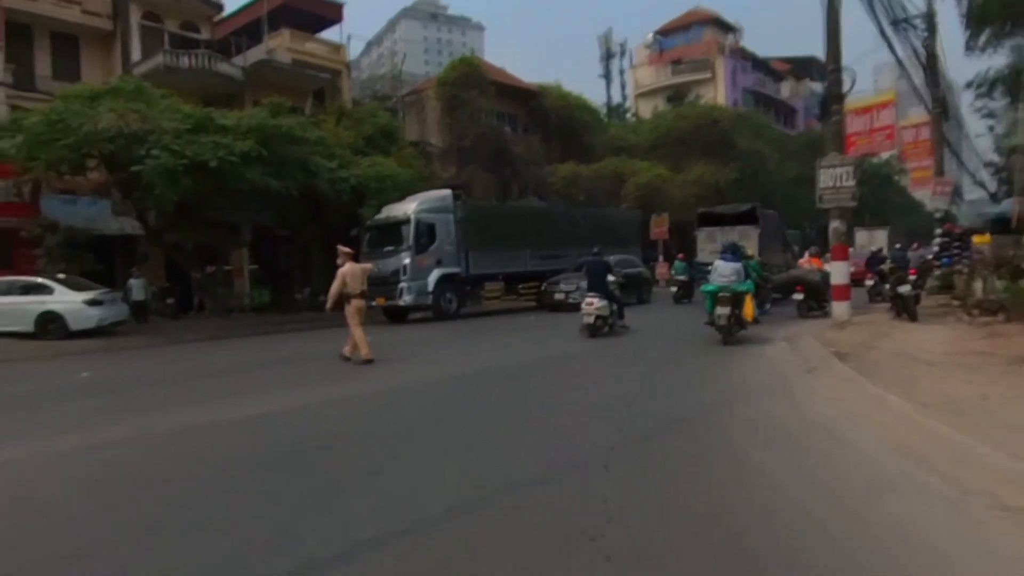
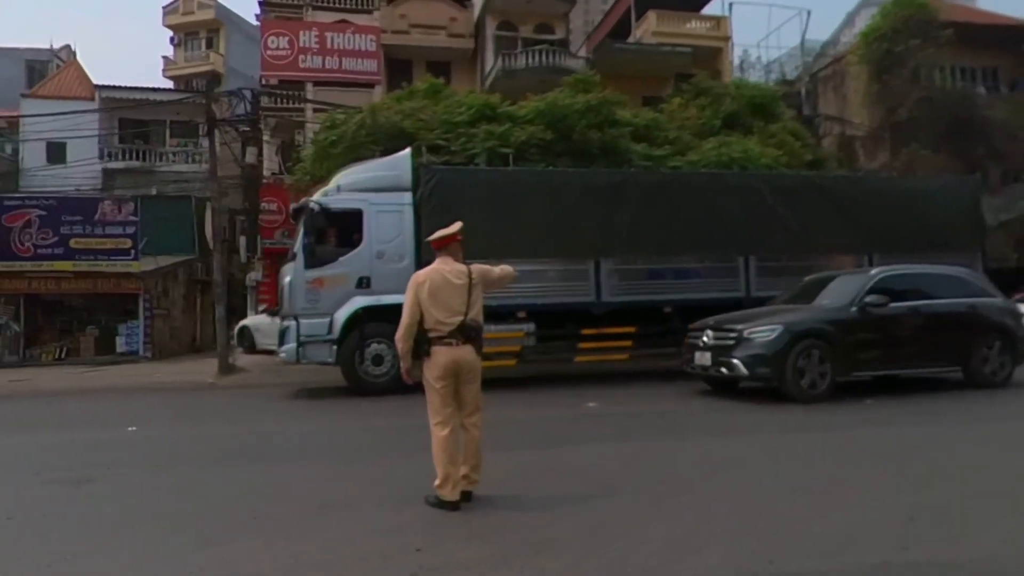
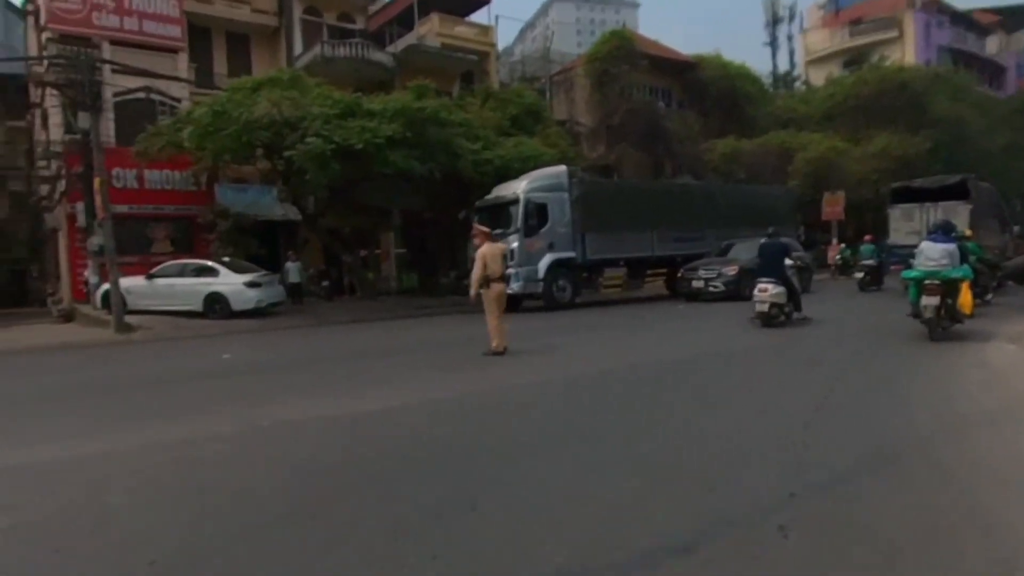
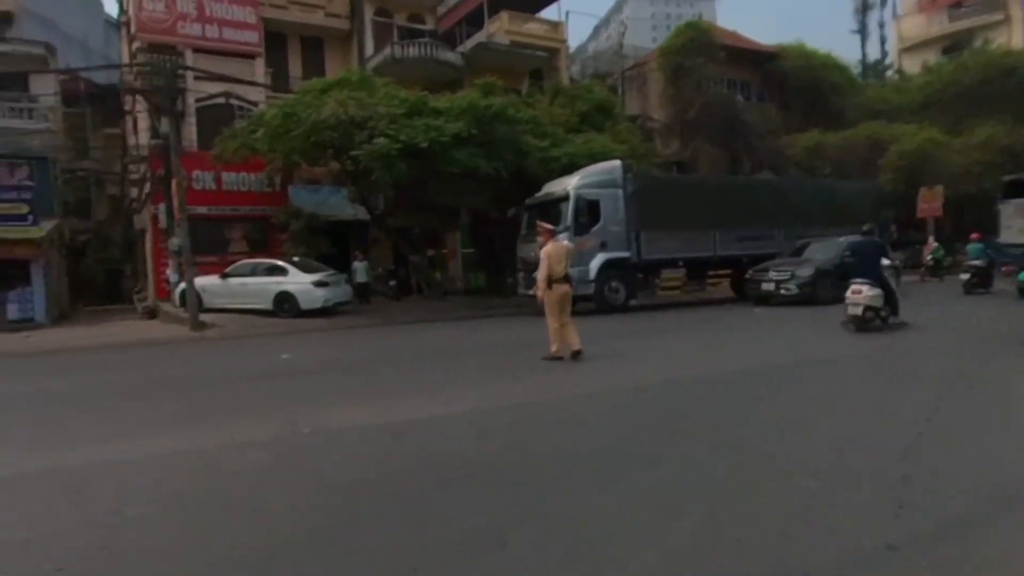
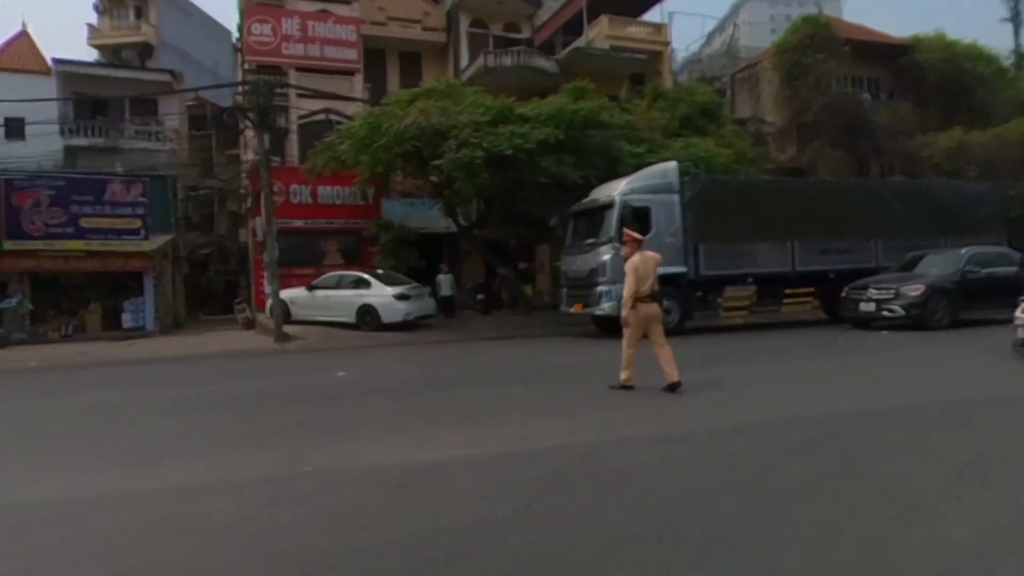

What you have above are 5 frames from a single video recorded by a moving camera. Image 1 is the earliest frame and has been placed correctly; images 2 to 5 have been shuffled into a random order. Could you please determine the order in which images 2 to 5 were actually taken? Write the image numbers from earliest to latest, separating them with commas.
3, 4, 5, 2
